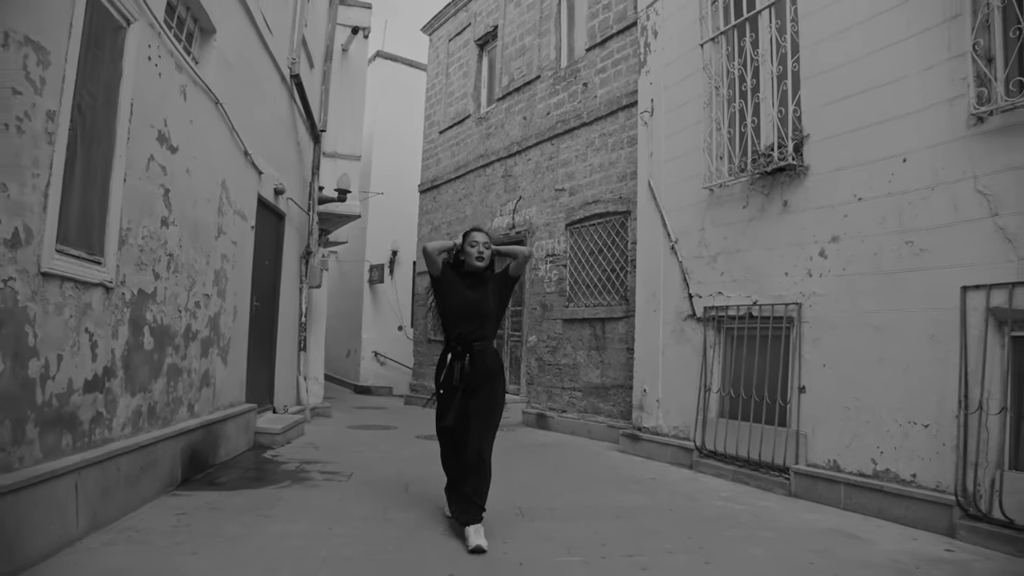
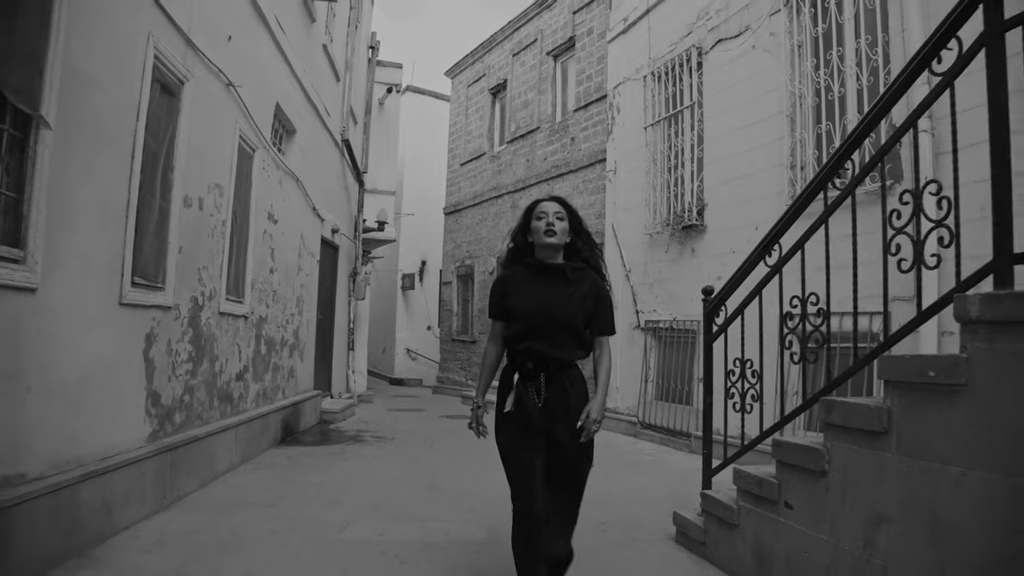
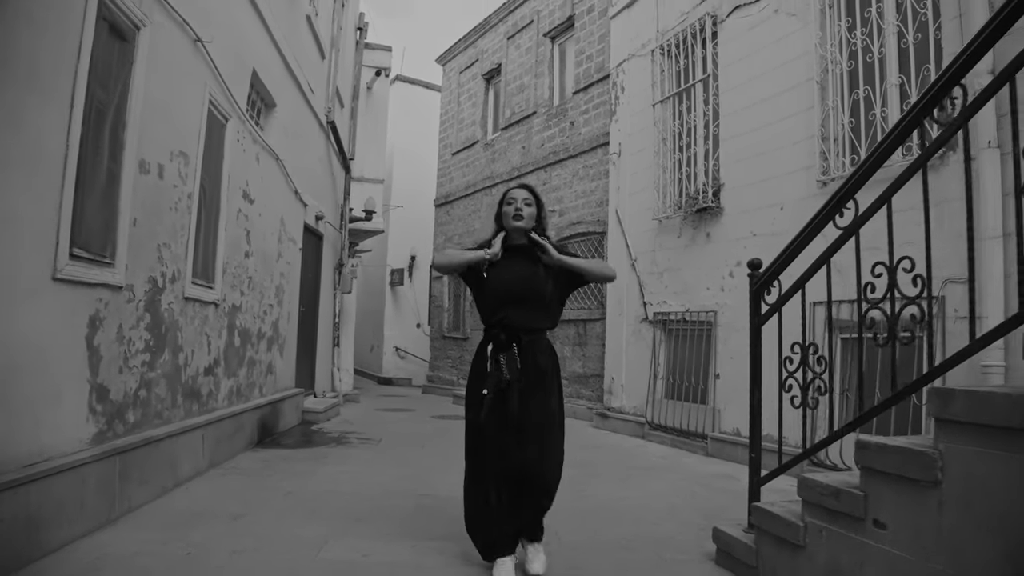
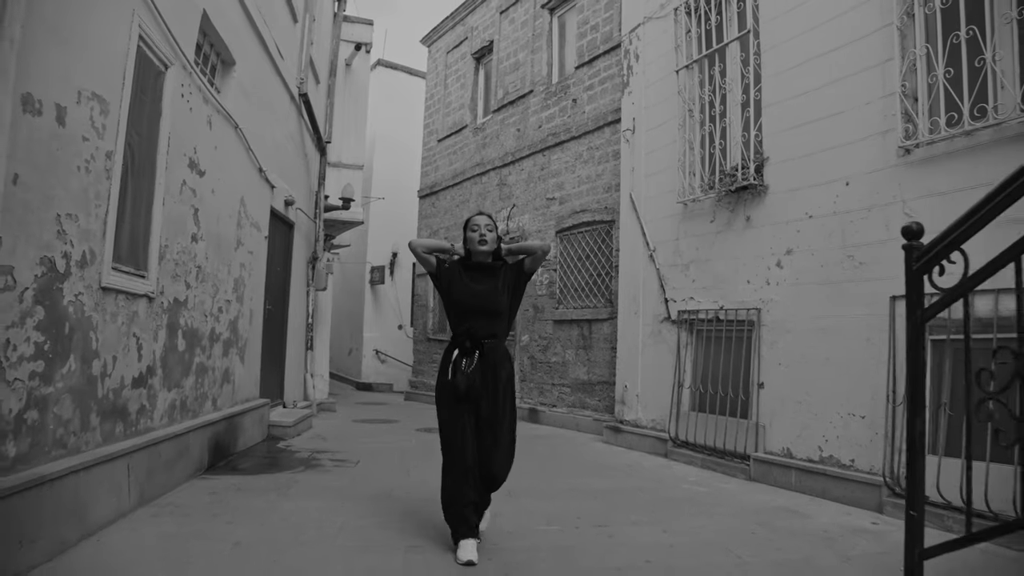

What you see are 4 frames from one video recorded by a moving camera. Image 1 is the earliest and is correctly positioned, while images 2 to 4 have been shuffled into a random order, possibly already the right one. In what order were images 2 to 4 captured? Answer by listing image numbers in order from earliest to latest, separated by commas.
4, 3, 2
